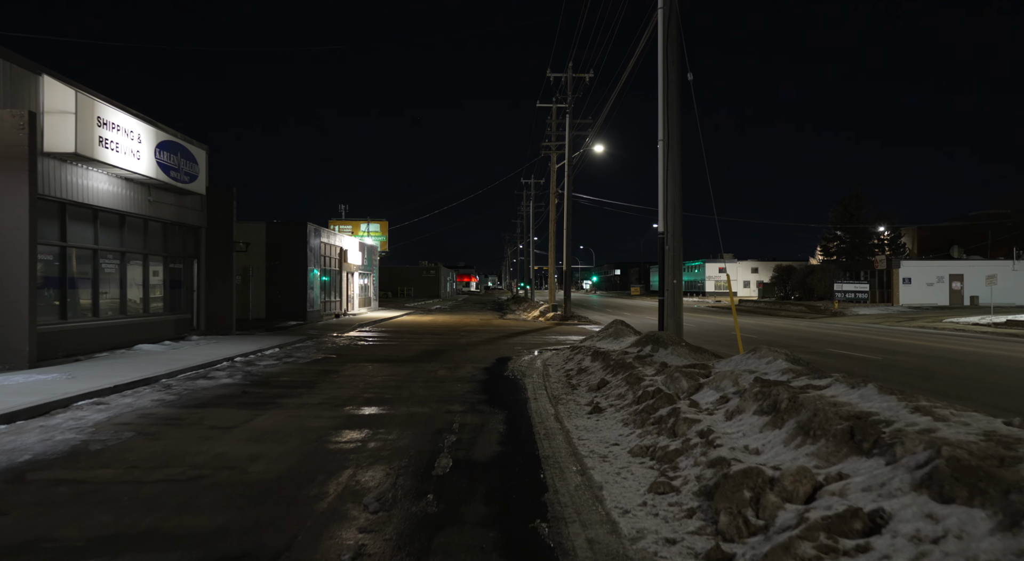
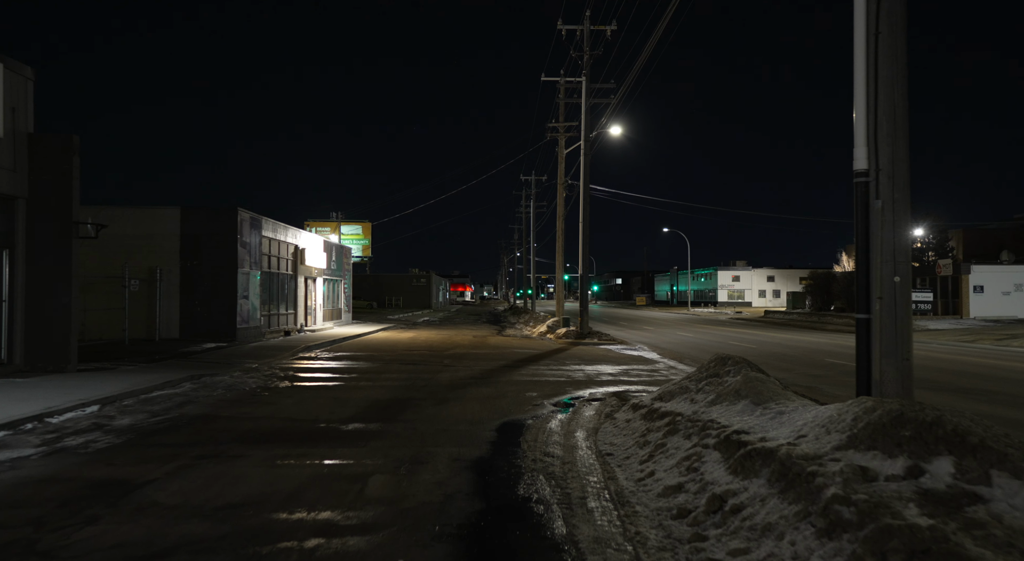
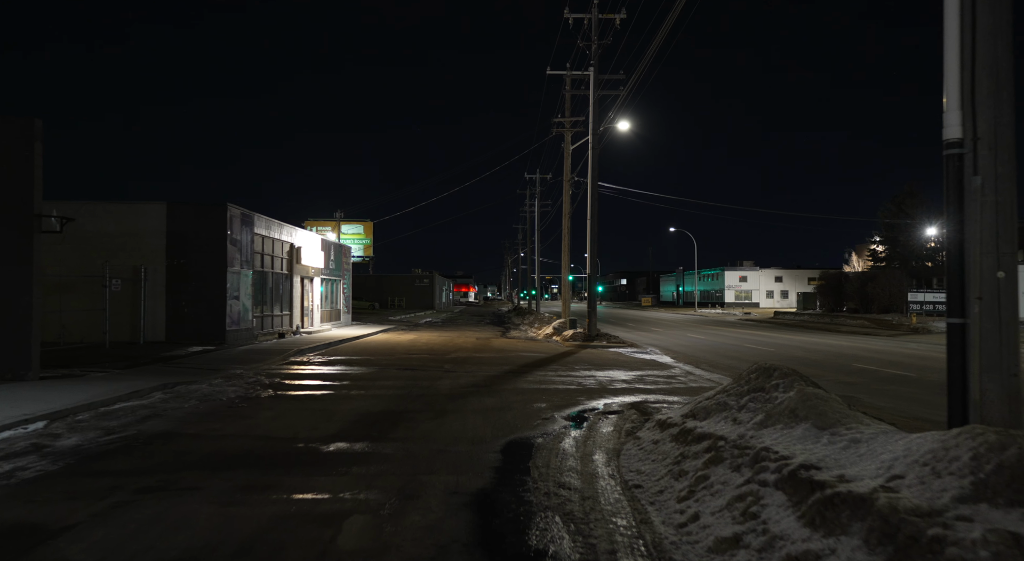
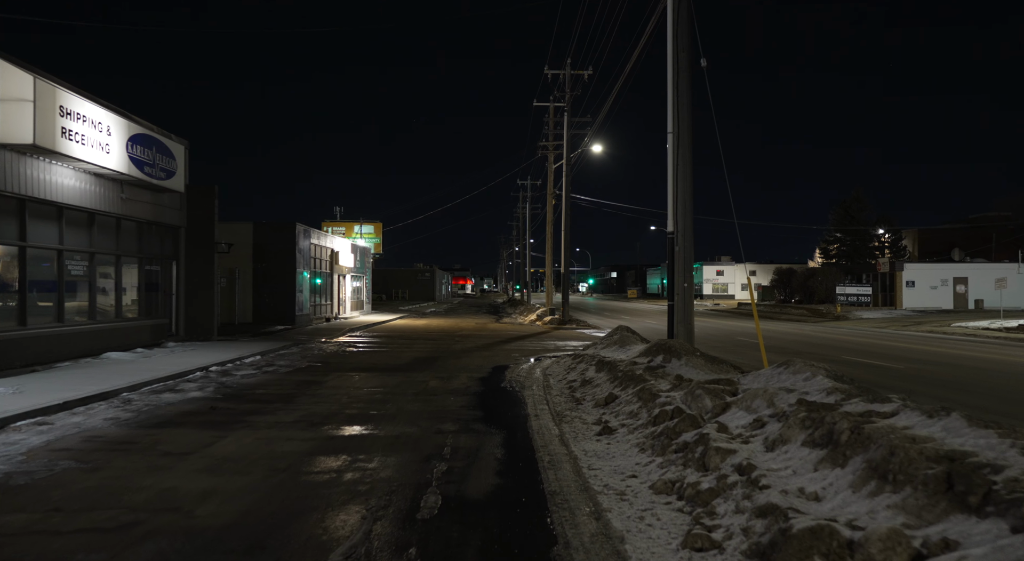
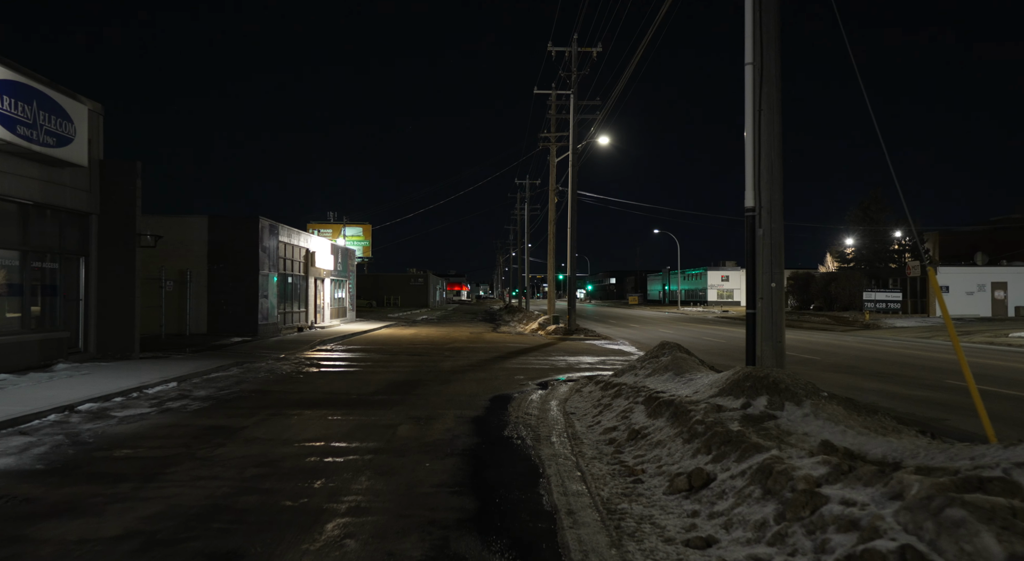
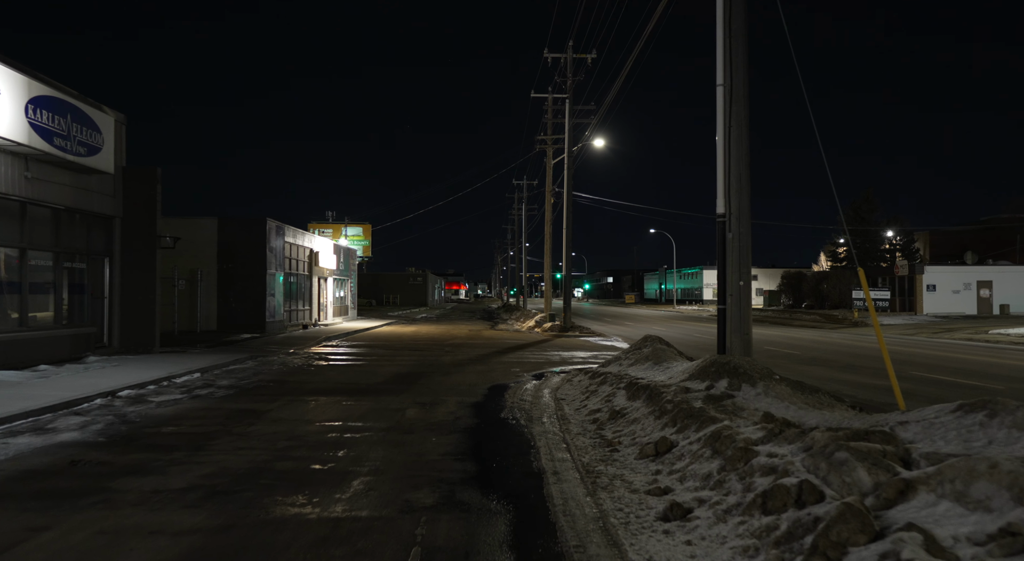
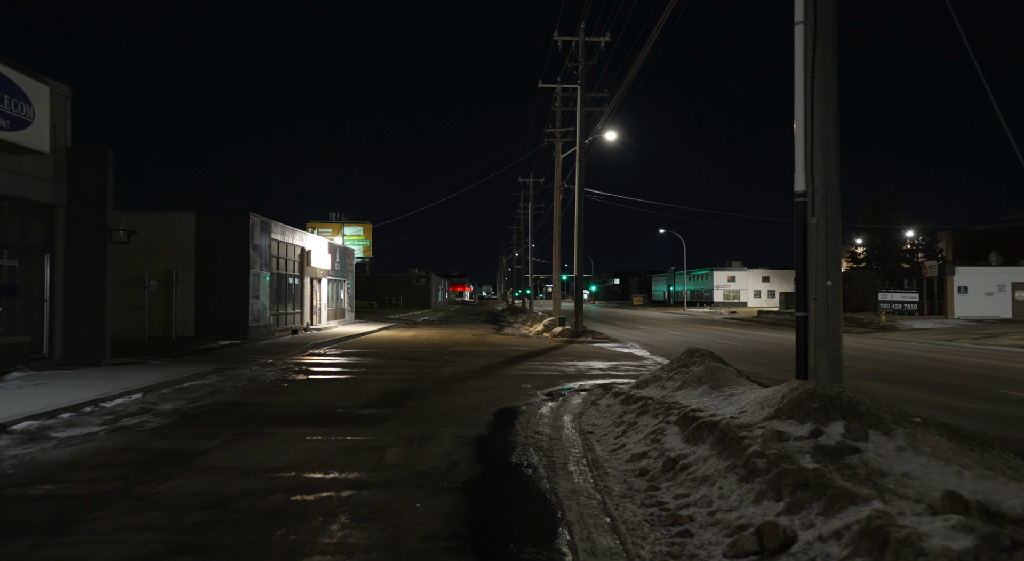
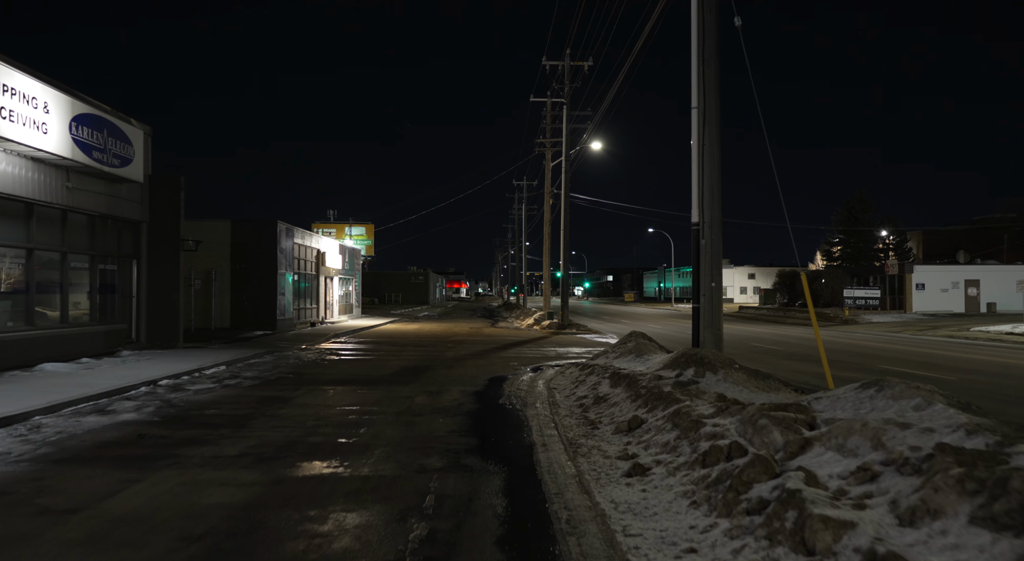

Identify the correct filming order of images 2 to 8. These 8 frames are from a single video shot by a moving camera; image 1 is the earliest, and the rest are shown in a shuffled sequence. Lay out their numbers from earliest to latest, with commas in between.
4, 8, 6, 5, 7, 2, 3
